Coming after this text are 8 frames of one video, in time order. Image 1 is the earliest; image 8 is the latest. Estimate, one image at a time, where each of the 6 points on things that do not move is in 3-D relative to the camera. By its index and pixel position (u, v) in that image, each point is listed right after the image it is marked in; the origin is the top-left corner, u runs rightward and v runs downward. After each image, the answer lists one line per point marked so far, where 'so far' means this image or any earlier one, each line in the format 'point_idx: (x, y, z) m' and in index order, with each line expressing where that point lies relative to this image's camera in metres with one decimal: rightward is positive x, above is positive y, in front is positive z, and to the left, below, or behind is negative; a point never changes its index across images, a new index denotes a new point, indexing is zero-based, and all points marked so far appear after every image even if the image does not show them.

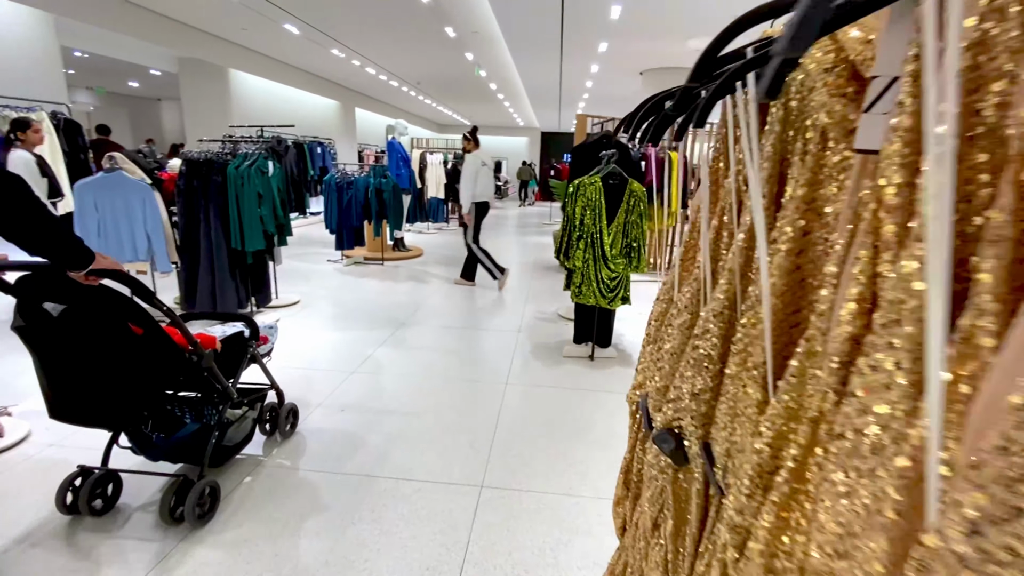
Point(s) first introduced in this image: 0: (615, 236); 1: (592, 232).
0: (+0.6, +0.3, +3.0) m
1: (+0.5, +0.3, +2.9) m
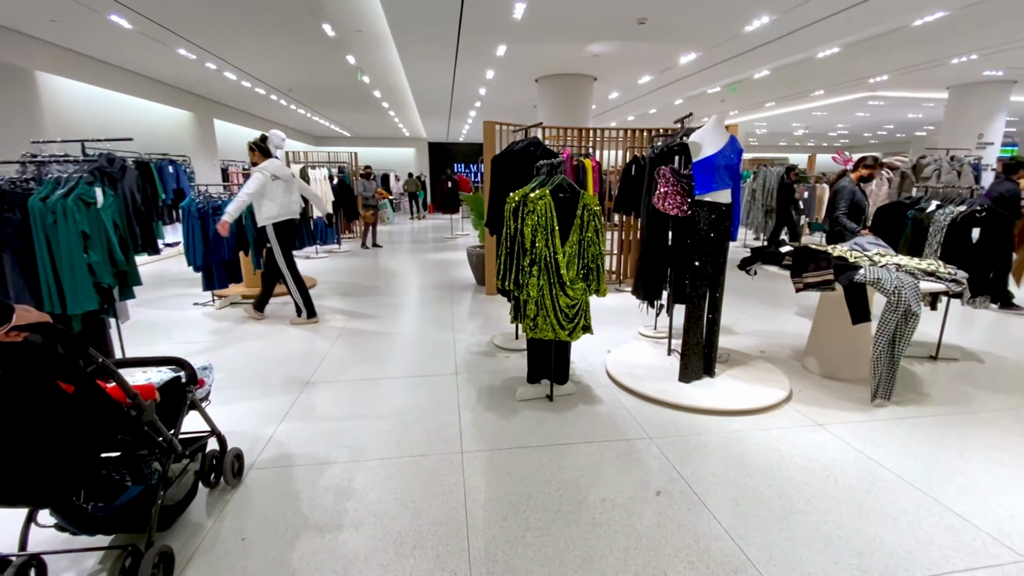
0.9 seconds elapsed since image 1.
0: (+0.3, +0.2, +2.5) m
1: (+0.2, +0.2, +2.5) m
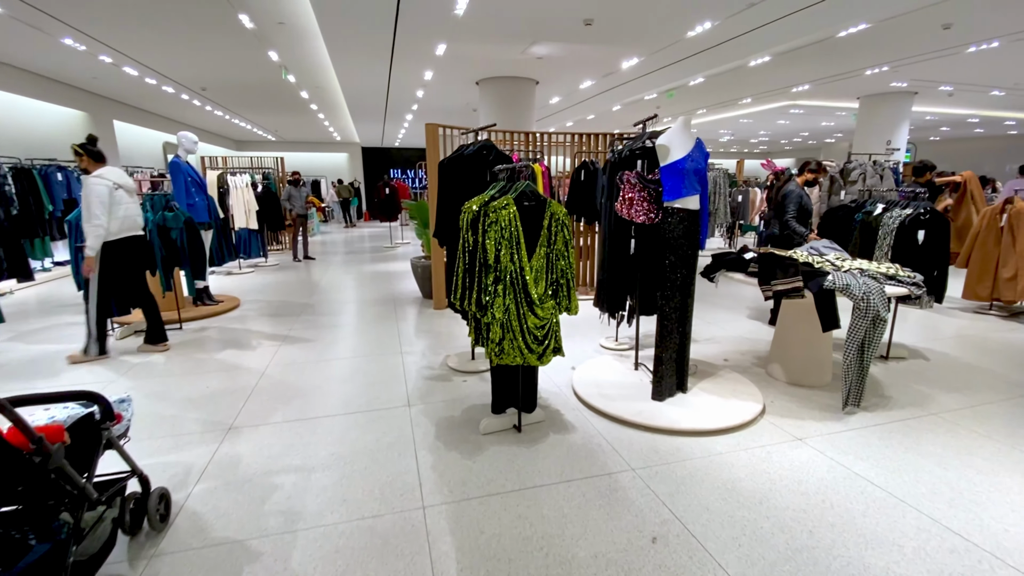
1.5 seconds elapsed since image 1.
0: (+0.1, +0.1, +2.3) m
1: (0.0, +0.1, +2.2) m
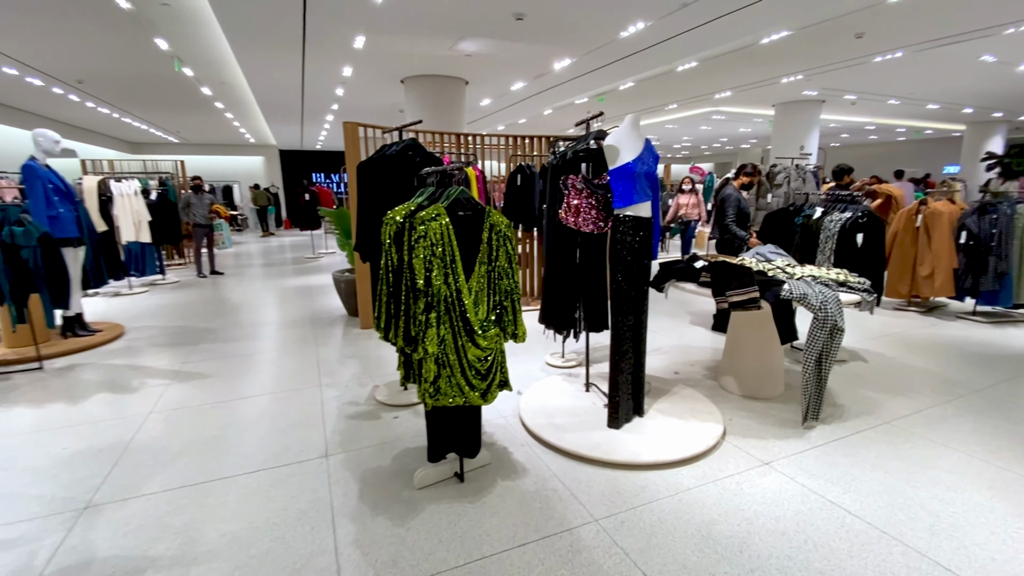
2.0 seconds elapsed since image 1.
0: (-0.1, 0.0, +1.9) m
1: (-0.3, 0.0, +1.8) m
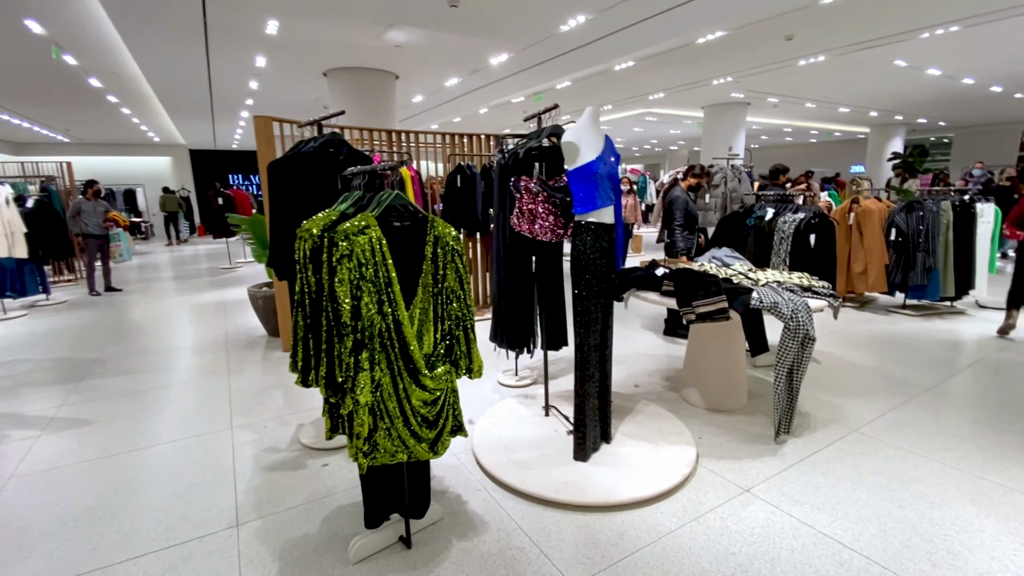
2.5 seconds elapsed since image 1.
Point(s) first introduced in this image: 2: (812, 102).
0: (-0.3, -0.1, +1.5) m
1: (-0.4, -0.1, +1.4) m
2: (+6.1, +3.8, +9.8) m
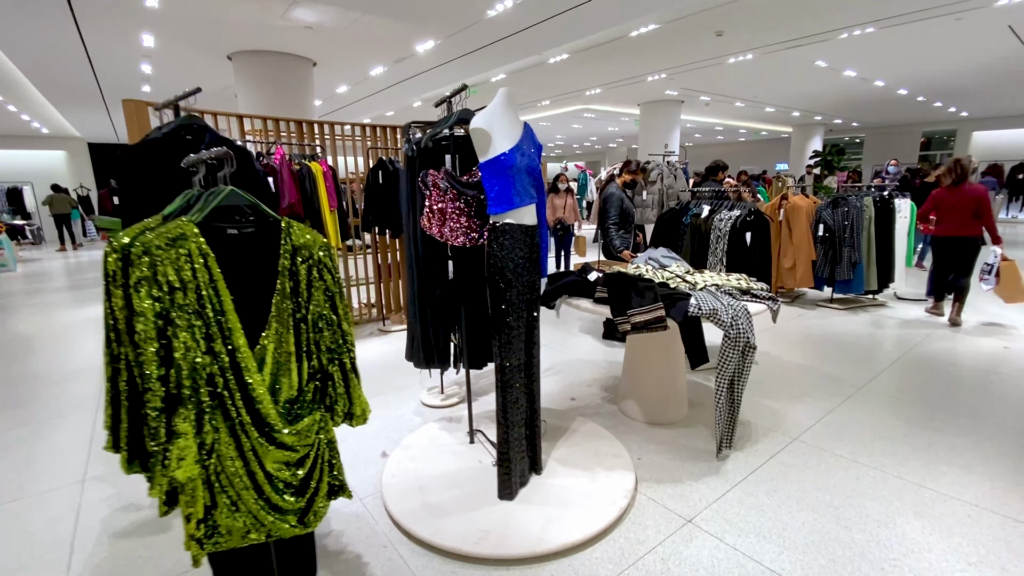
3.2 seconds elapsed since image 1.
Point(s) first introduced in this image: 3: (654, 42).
0: (-0.6, -0.2, +1.2) m
1: (-0.7, -0.2, +1.1) m
2: (+4.8, +3.9, +10.0) m
3: (+1.7, +2.9, +5.7) m
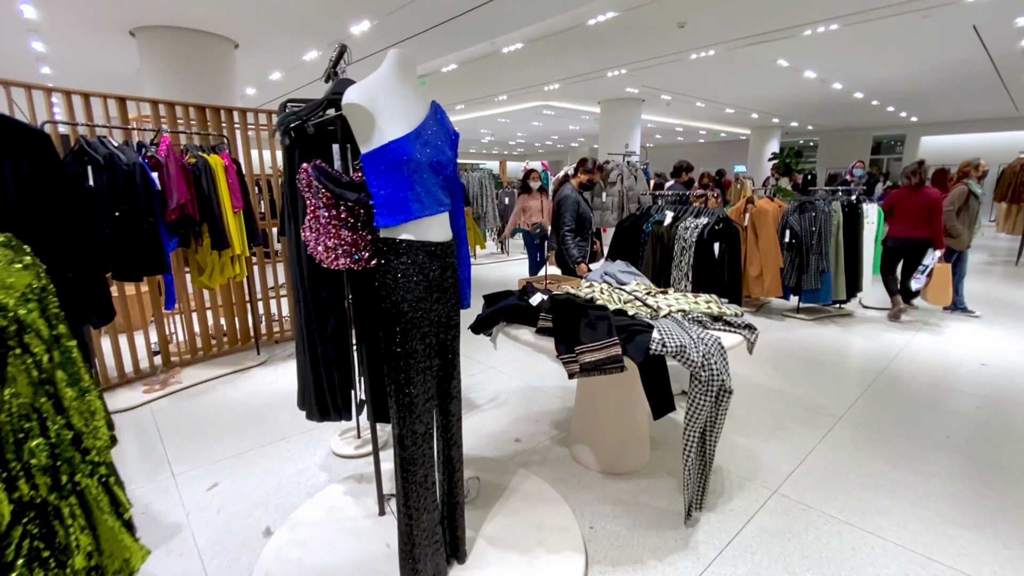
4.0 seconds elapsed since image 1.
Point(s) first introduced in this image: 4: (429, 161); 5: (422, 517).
0: (-0.8, -0.3, +0.6) m
1: (-0.9, -0.3, +0.5) m
2: (+3.9, +3.8, +9.8) m
3: (+1.1, +2.9, +5.3) m
4: (-0.2, +0.3, +1.3) m
5: (-0.3, -0.7, +1.4) m
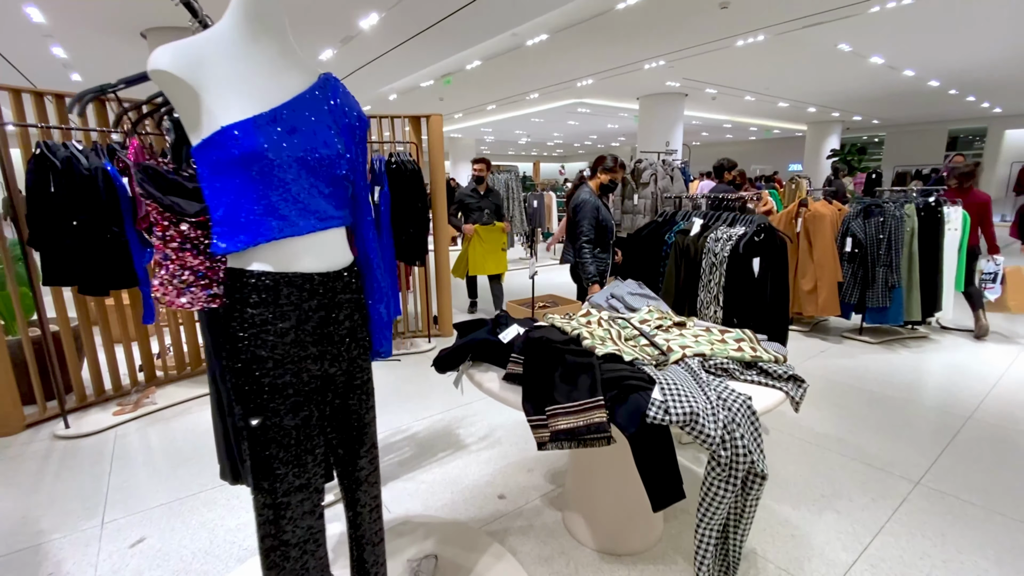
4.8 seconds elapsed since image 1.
0: (-1.0, -0.4, +0.3) m
1: (-1.1, -0.4, +0.2) m
2: (+4.5, +3.7, +9.1) m
3: (+1.4, +2.7, +4.8) m
4: (-0.4, +0.2, +0.9) m
5: (-0.4, -0.8, +1.0) m
